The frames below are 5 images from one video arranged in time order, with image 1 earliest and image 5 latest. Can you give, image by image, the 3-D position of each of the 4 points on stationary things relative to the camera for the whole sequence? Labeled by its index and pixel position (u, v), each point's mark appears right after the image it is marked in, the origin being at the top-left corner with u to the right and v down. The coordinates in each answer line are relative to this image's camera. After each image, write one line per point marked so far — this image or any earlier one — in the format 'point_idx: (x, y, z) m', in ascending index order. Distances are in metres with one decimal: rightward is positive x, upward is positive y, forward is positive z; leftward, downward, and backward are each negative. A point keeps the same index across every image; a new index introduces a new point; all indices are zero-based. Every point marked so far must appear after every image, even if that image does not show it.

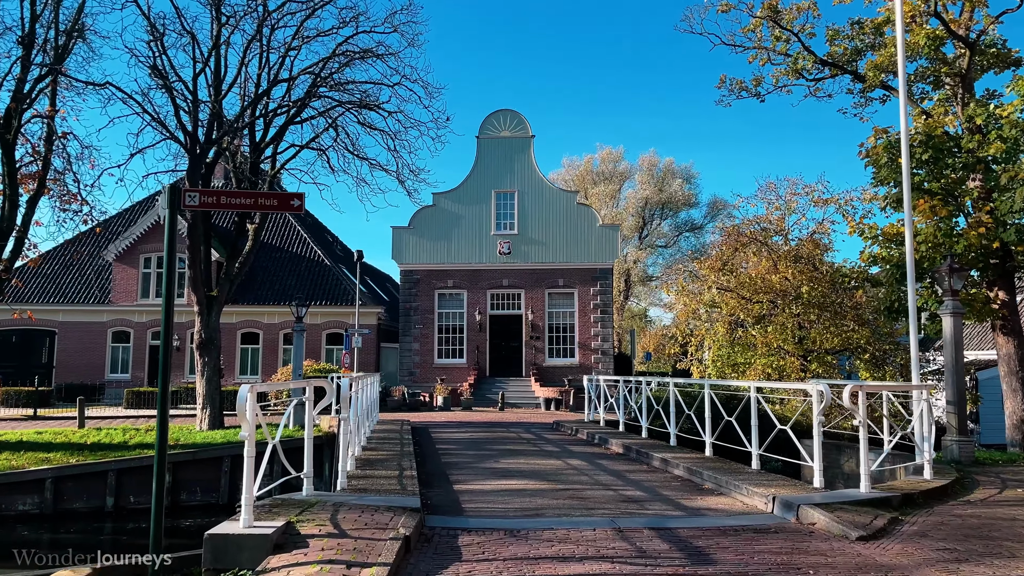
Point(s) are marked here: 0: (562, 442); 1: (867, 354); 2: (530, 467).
0: (+0.6, -2.0, +10.5) m
1: (+6.6, -1.3, +15.8) m
2: (+0.2, -1.7, +7.7) m
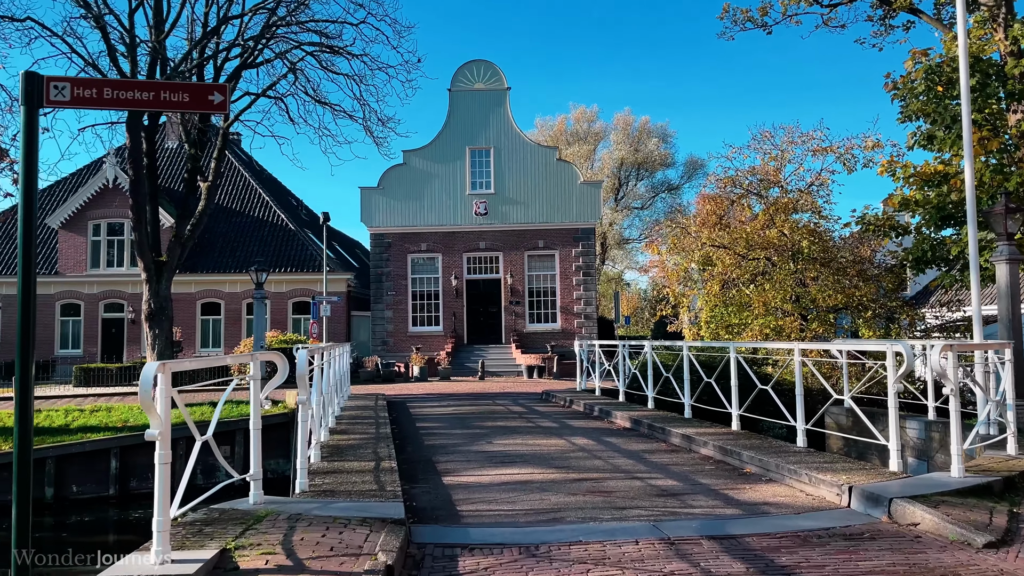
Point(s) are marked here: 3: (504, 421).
0: (+0.5, -1.5, +9.3) m
1: (+6.3, -0.4, +14.8) m
2: (+0.1, -1.3, +6.5) m
3: (-0.1, -1.4, +8.8) m
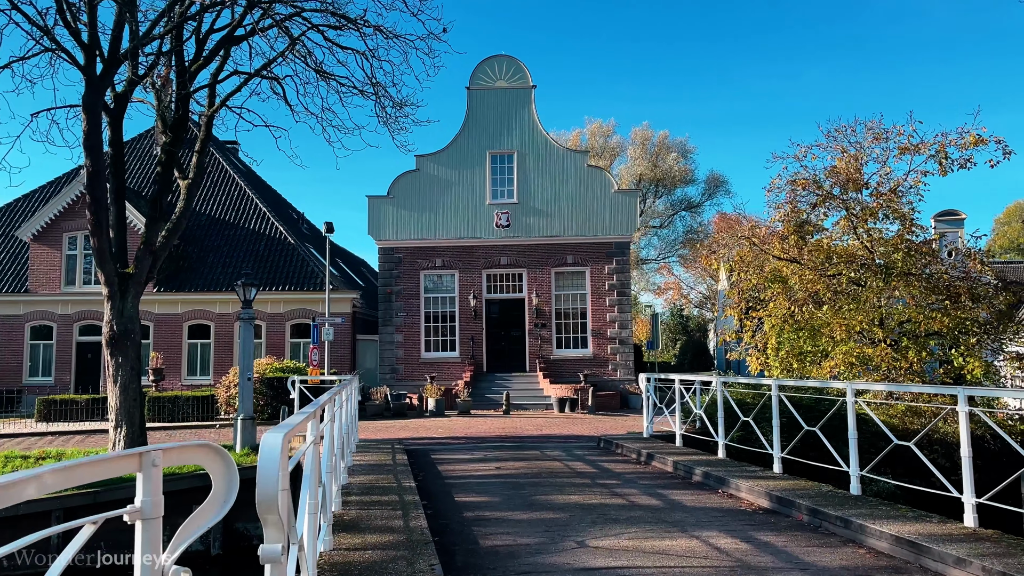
0: (+1.1, -1.6, +6.7) m
1: (+6.9, -0.8, +12.2) m
2: (+0.7, -1.4, +4.0) m
3: (+0.5, -1.6, +6.2) m
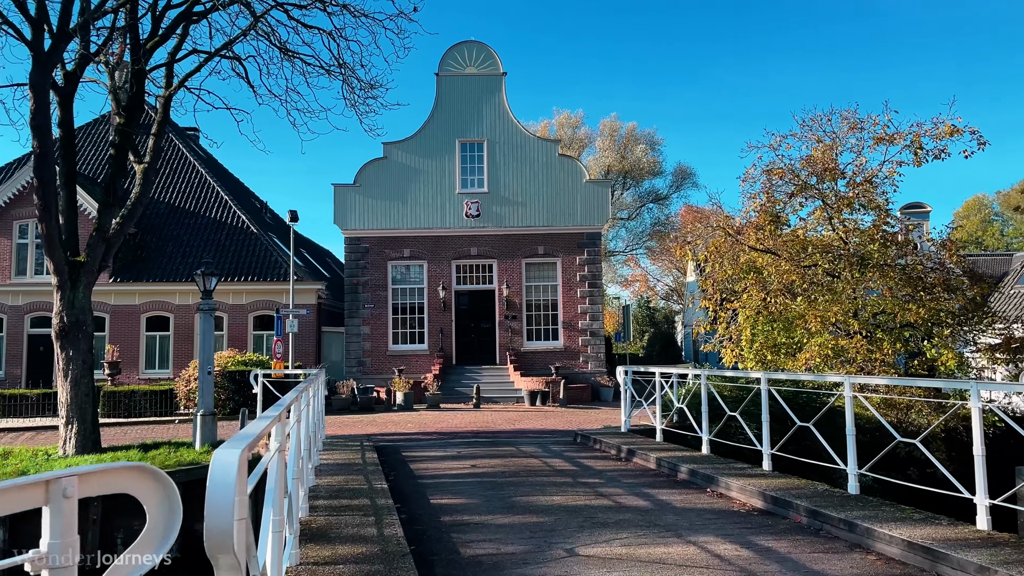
0: (+0.9, -1.5, +6.4) m
1: (+6.5, -0.6, +12.1) m
2: (+0.7, -1.3, +3.7) m
3: (+0.4, -1.5, +5.9) m
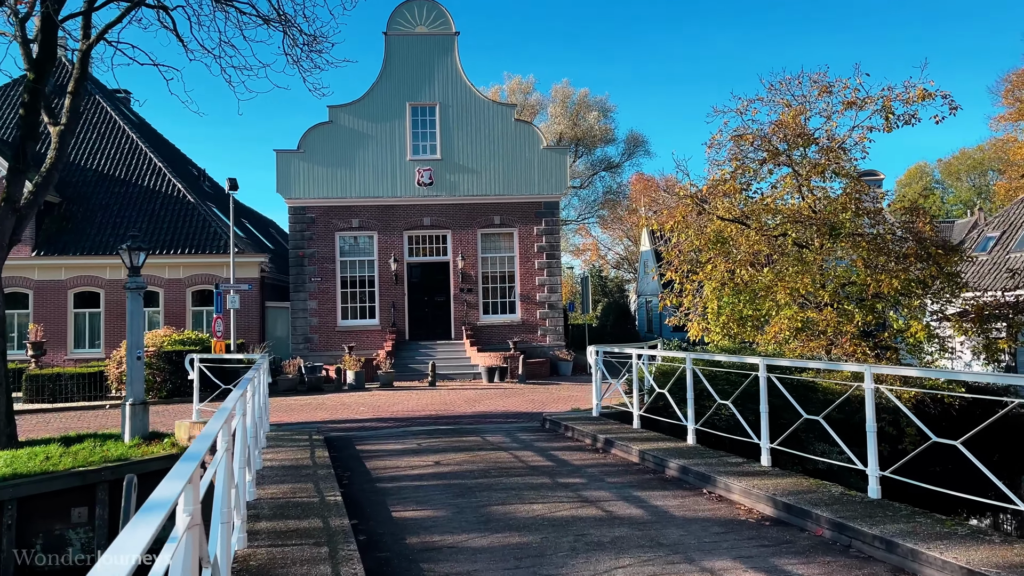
0: (+0.7, -1.4, +5.7) m
1: (+5.9, -0.2, +11.7) m
2: (+0.6, -1.3, +3.0) m
3: (+0.2, -1.3, +5.2) m
